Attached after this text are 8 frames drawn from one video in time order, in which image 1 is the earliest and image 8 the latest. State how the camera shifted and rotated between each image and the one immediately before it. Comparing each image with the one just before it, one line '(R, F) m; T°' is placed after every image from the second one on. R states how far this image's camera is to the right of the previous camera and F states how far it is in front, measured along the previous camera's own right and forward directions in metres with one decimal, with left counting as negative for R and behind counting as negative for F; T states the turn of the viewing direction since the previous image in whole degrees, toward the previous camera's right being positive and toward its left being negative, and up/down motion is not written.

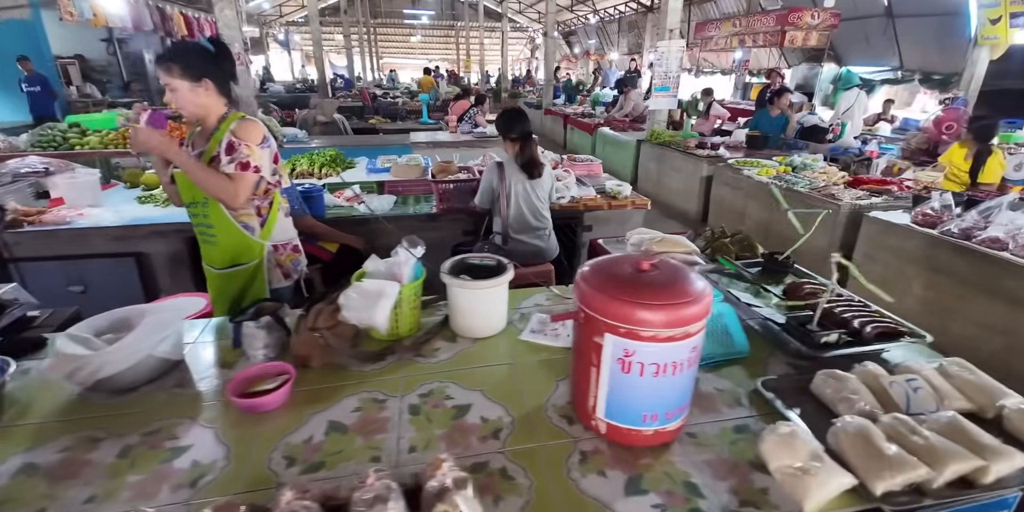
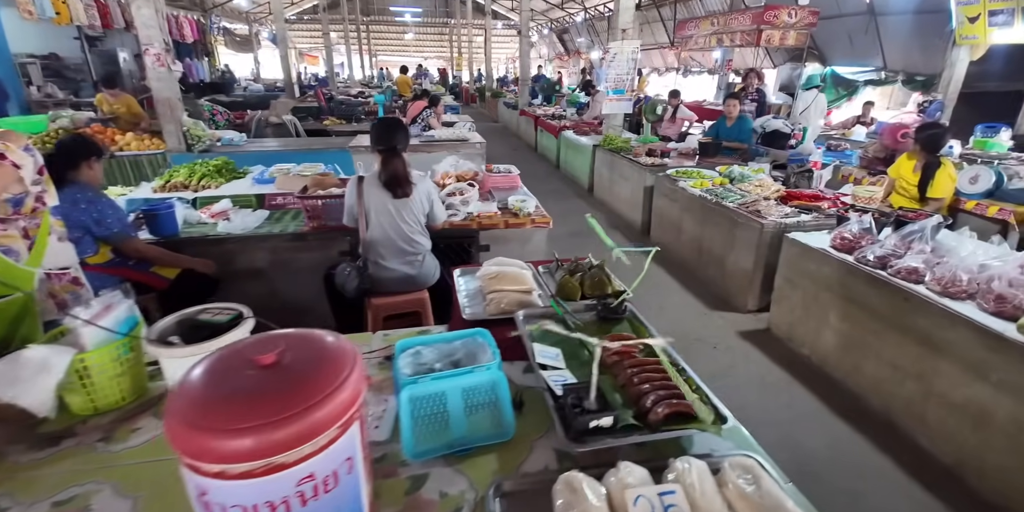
(+0.7, +0.3) m; -1°
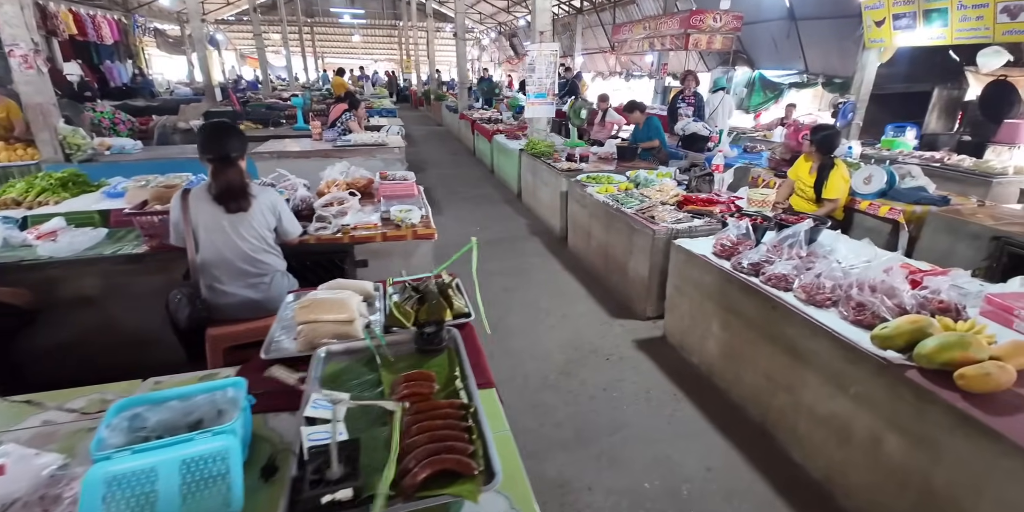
(+0.5, +0.2) m; +4°
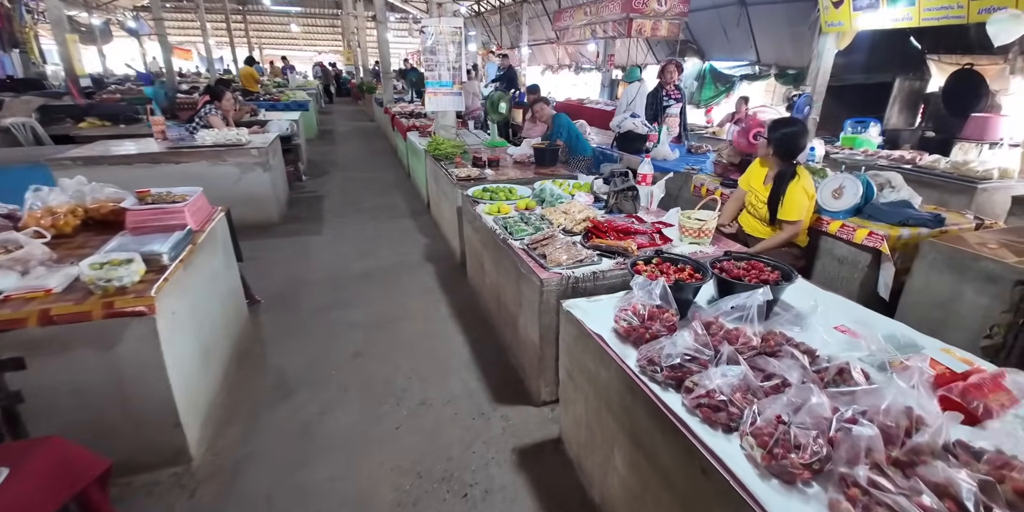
(+0.6, +1.0) m; +4°
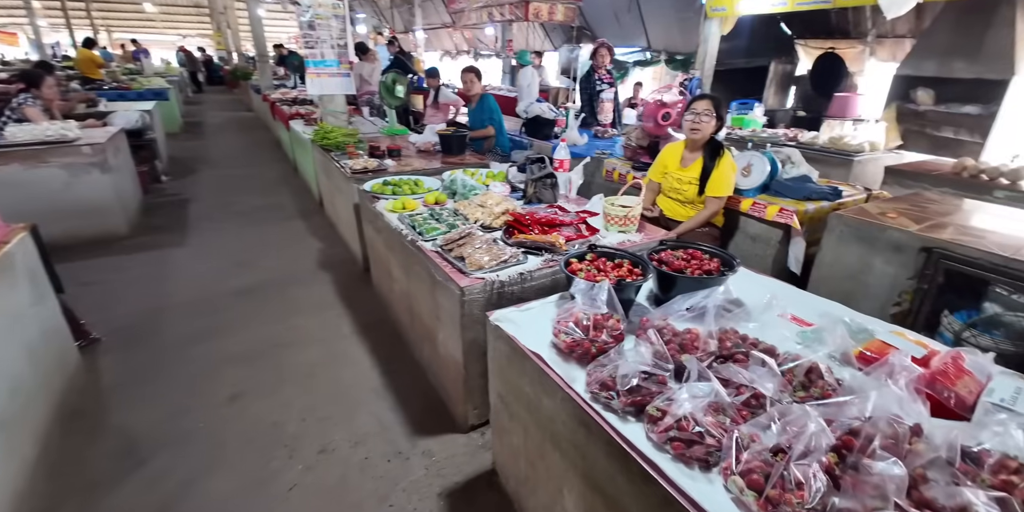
(0.0, +0.3) m; +11°
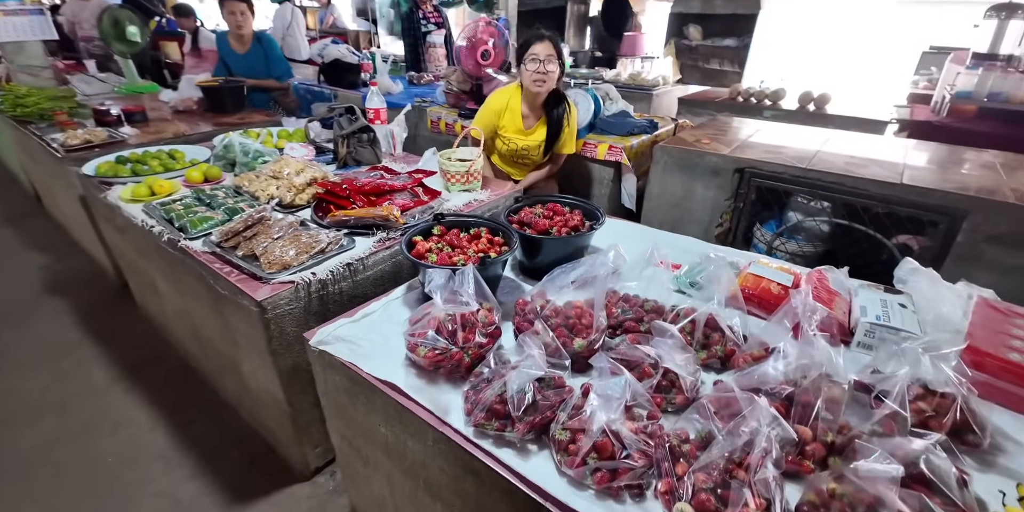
(0.0, +0.3) m; +20°
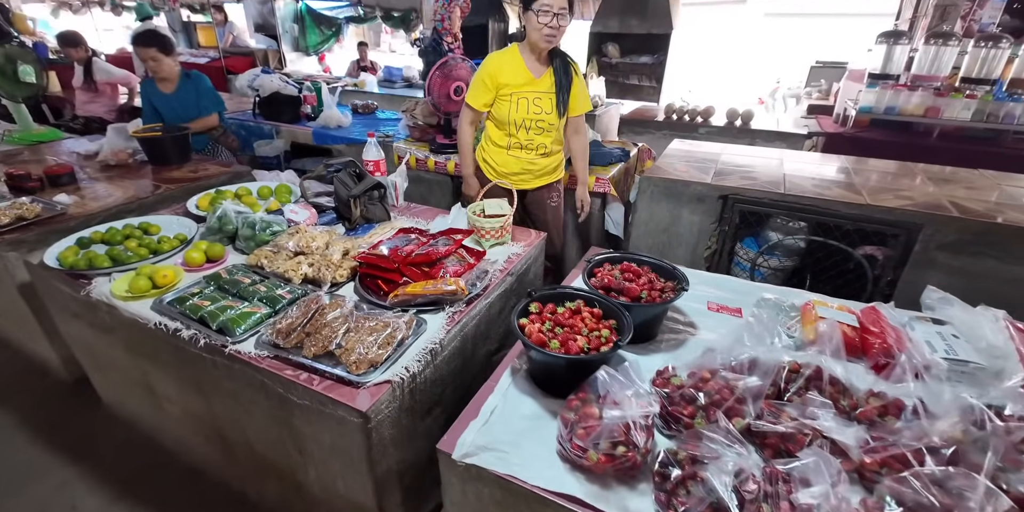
(-0.4, +0.1) m; +10°
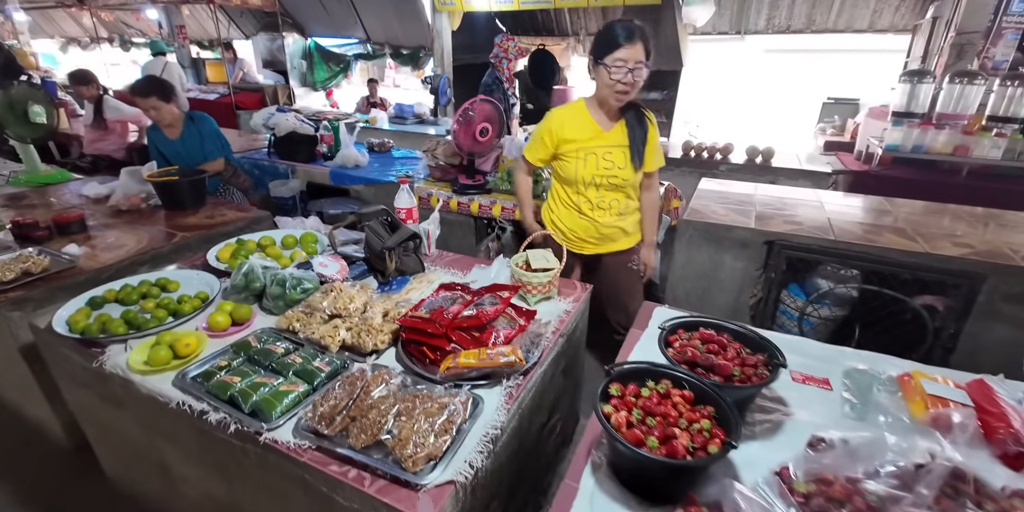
(-0.2, +0.1) m; 0°
